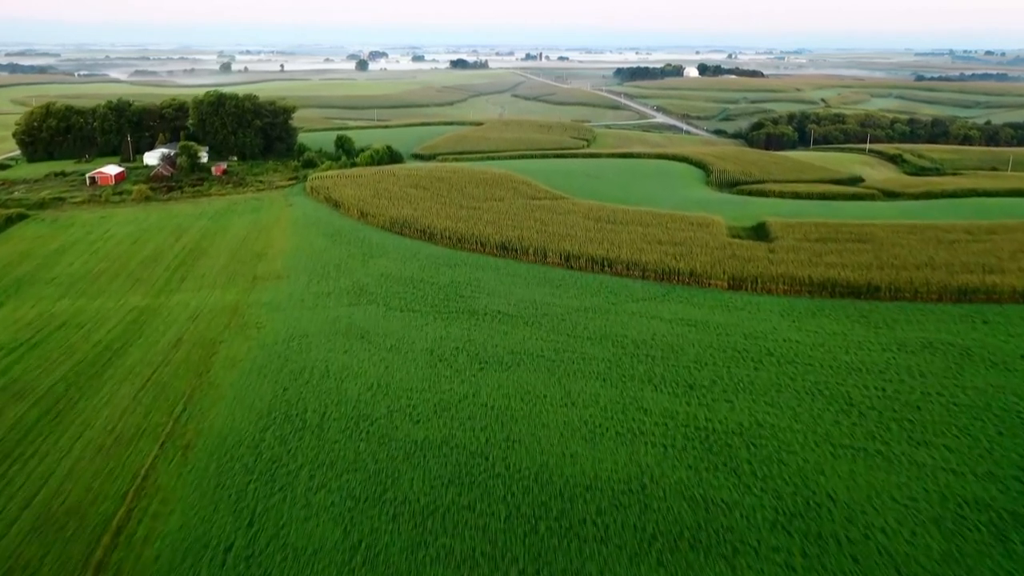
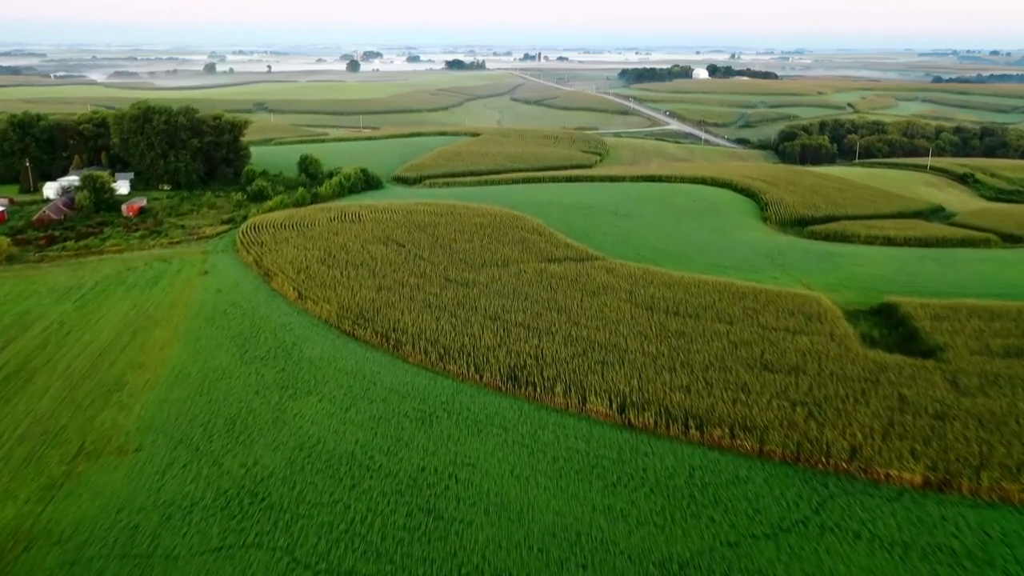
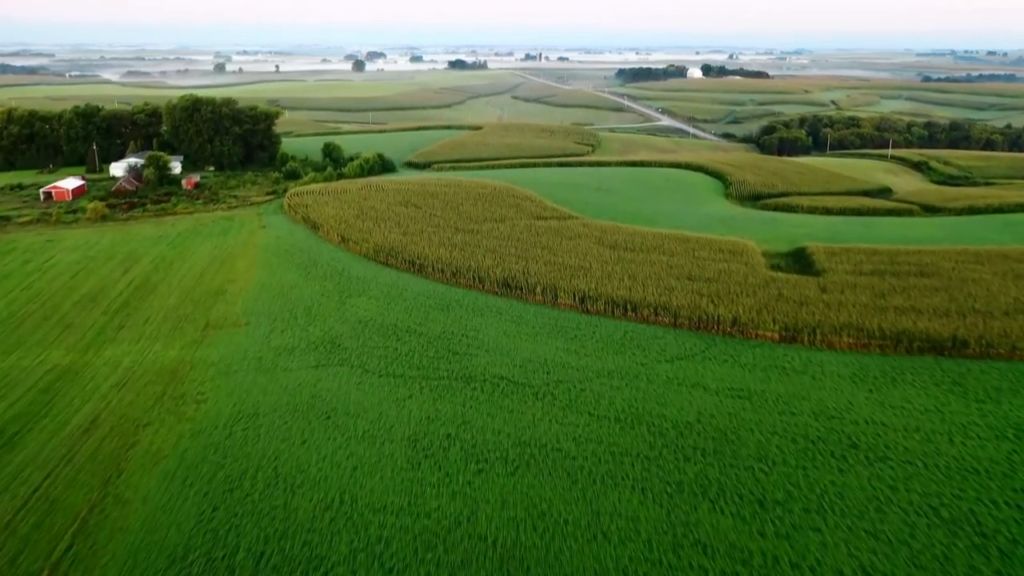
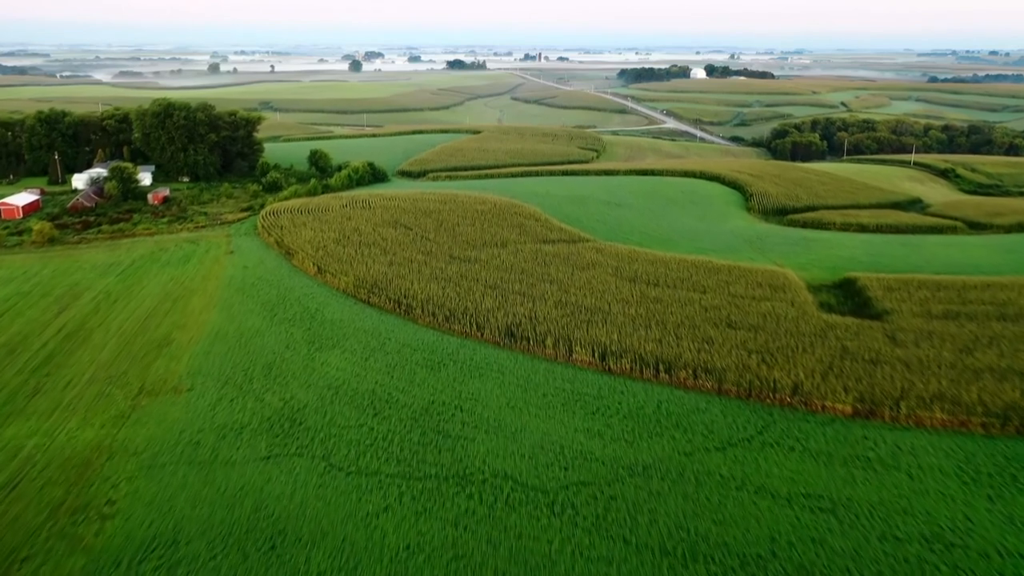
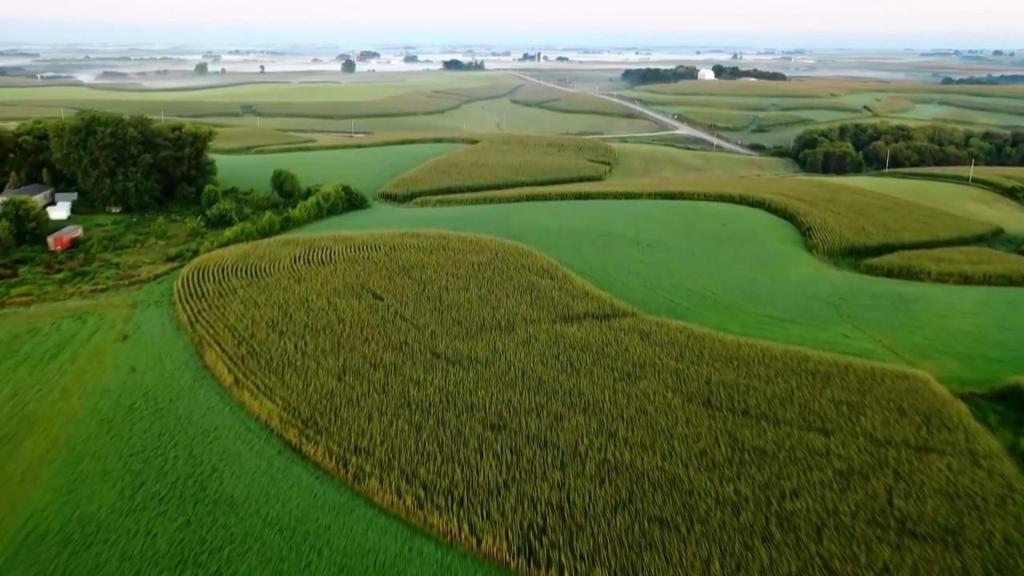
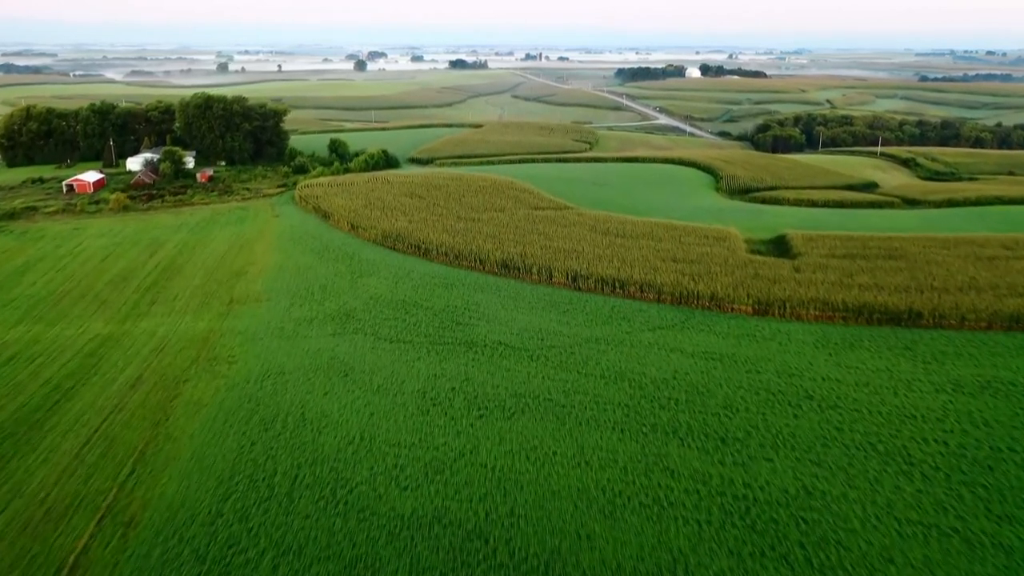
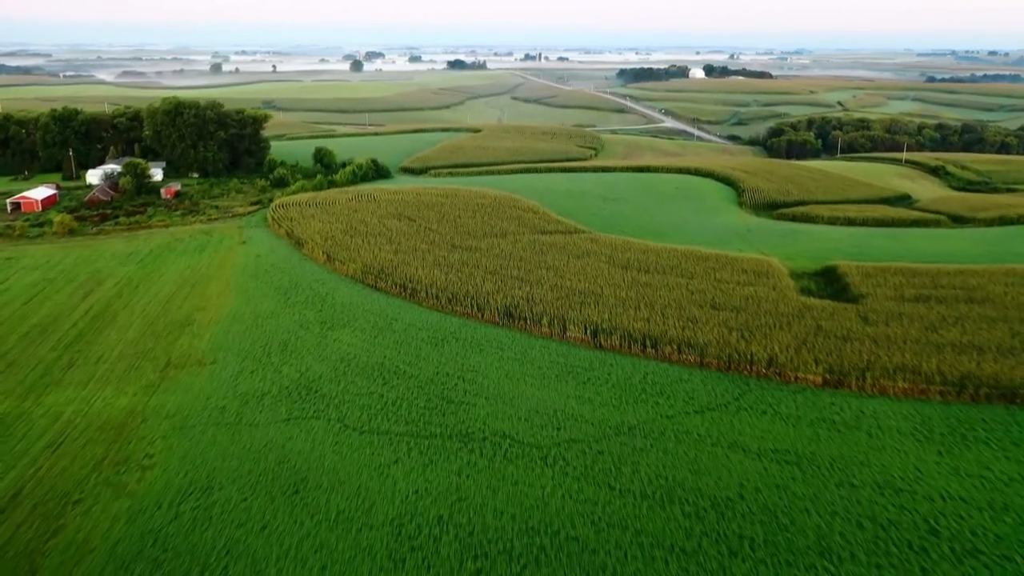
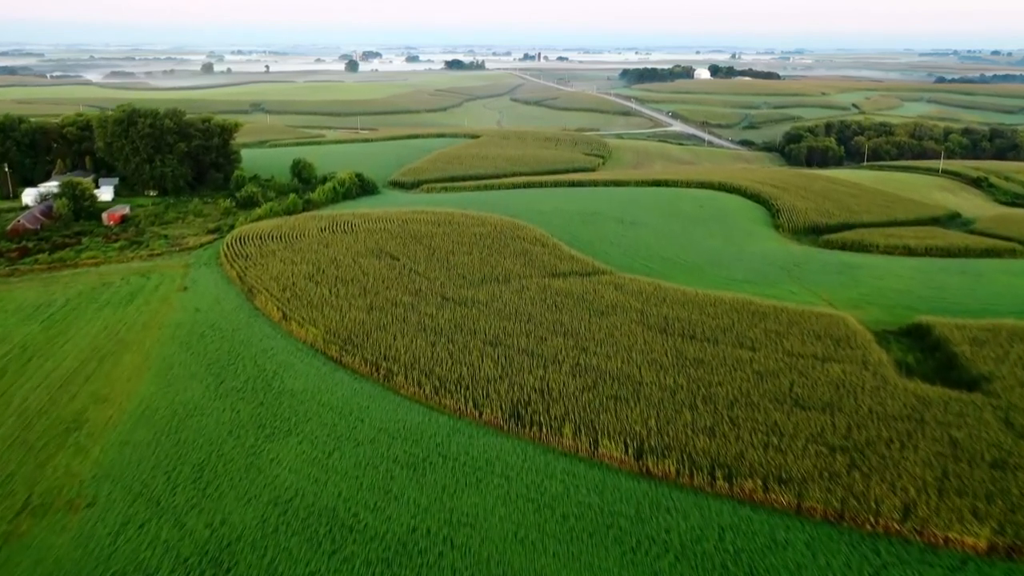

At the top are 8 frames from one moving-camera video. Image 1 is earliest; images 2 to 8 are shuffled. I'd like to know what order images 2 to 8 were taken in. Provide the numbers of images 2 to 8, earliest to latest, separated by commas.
6, 3, 7, 4, 2, 8, 5
